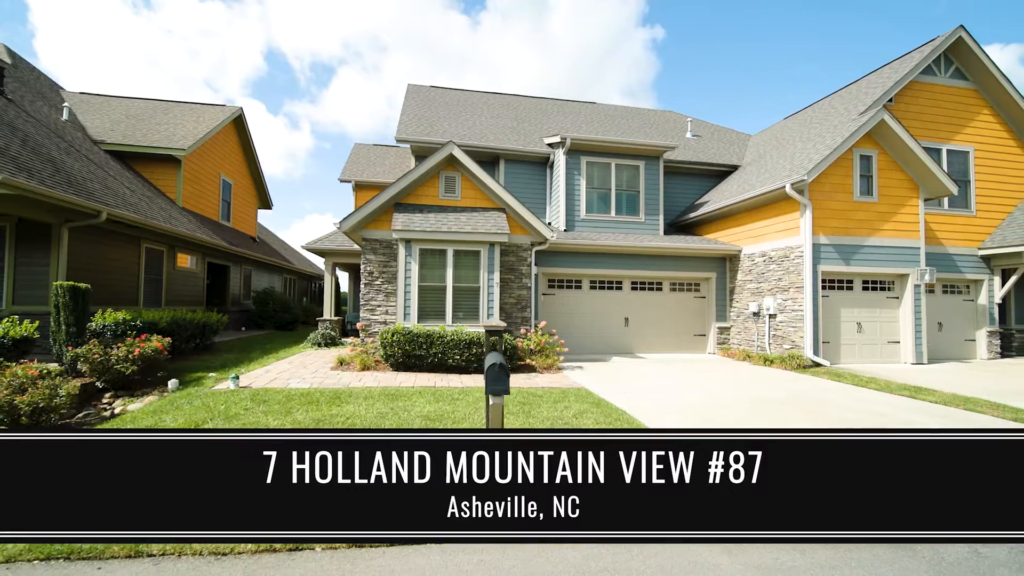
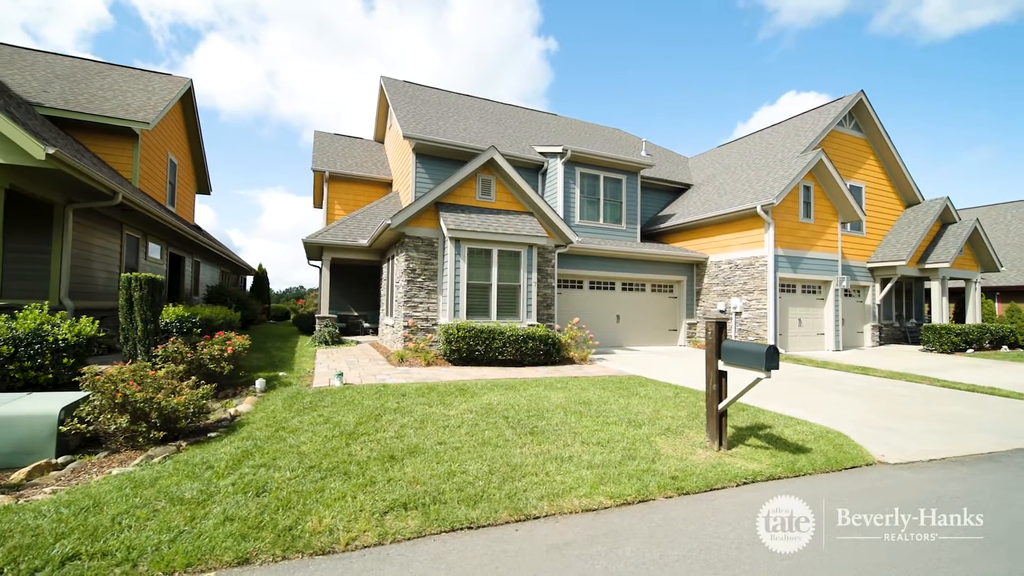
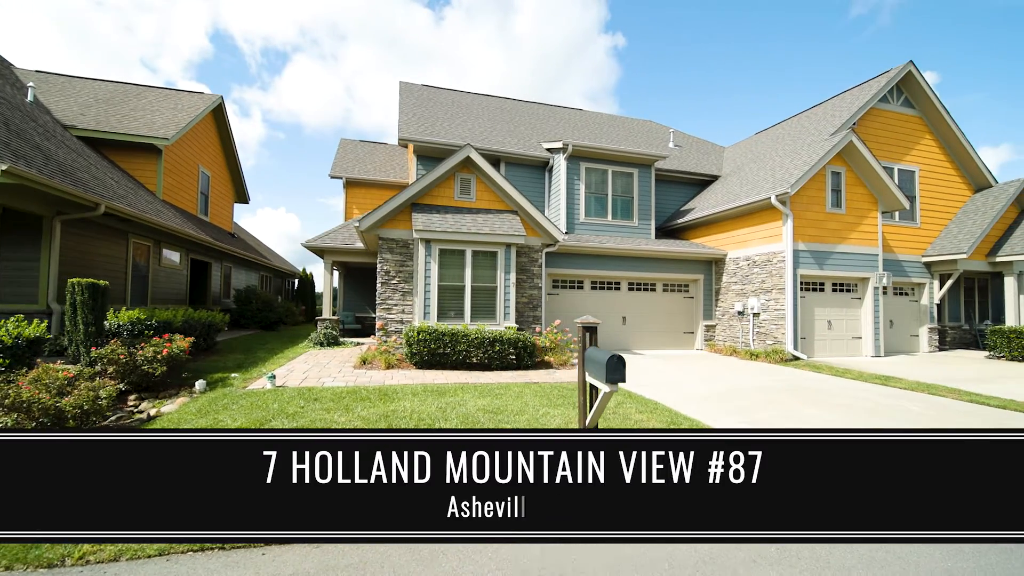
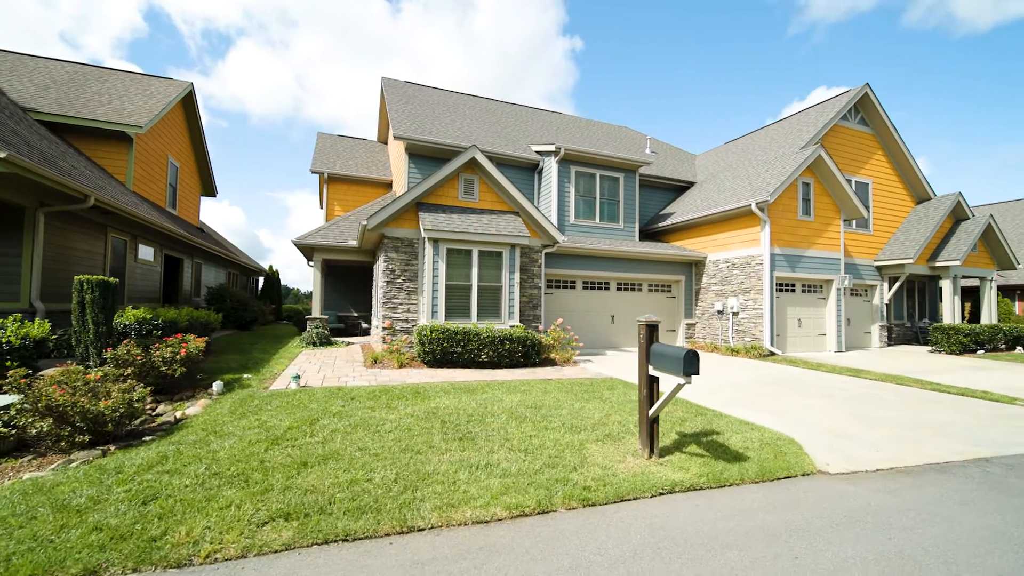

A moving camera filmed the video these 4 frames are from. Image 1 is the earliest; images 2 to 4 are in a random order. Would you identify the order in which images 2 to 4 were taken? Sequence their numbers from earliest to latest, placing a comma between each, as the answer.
3, 4, 2
